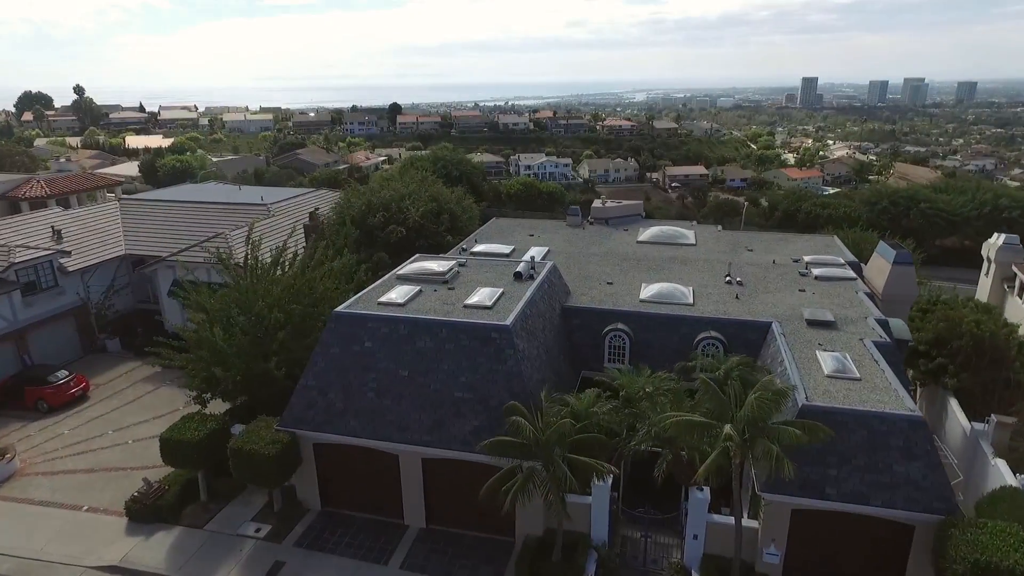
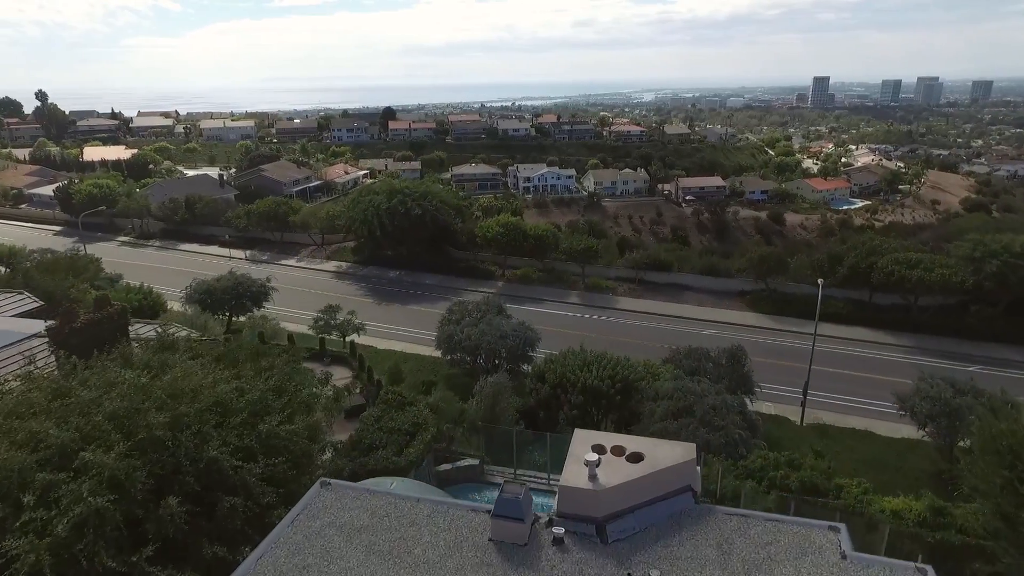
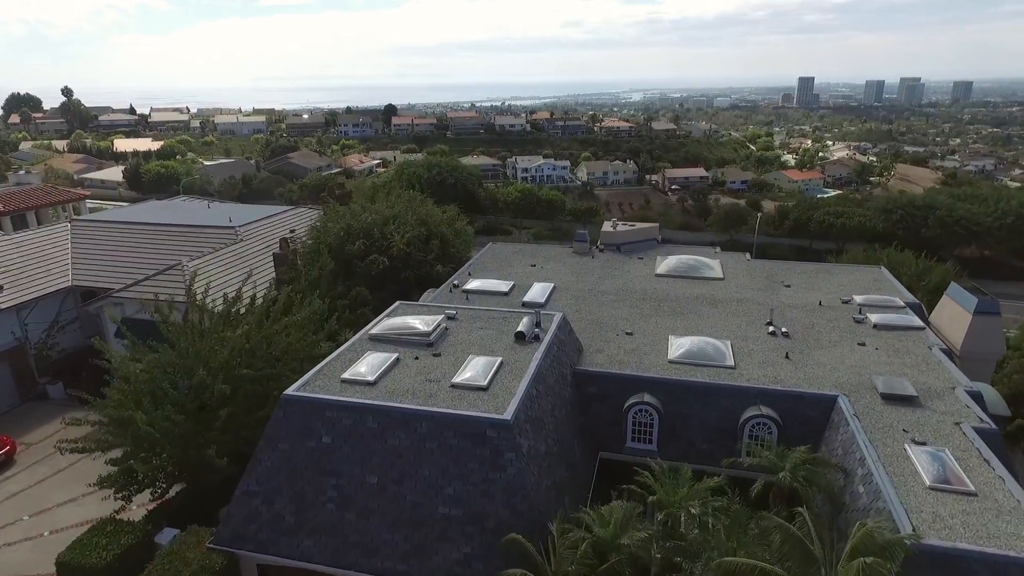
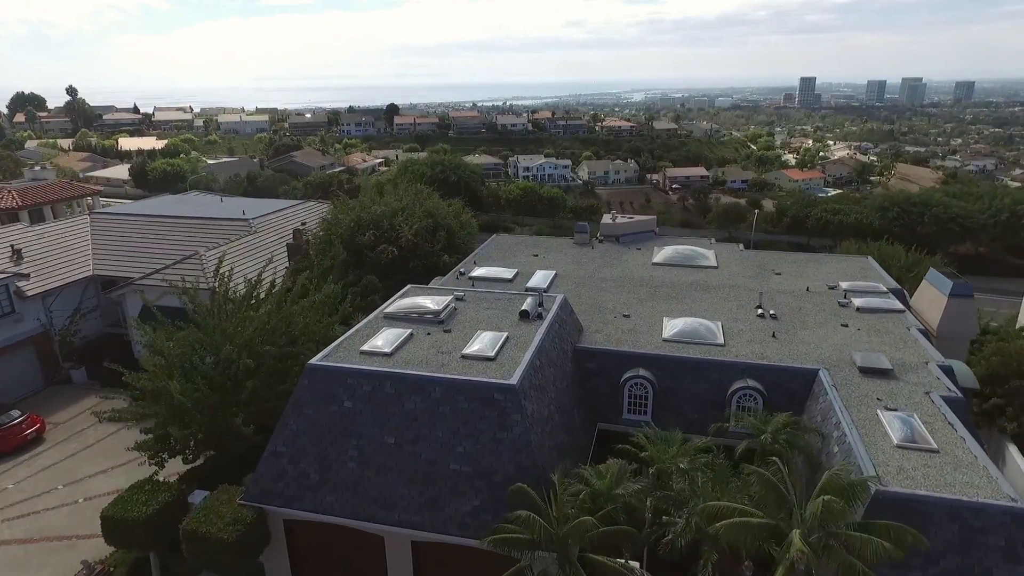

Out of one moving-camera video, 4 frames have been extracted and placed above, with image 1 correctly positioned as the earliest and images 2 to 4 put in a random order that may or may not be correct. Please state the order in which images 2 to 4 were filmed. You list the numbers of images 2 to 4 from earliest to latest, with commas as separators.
4, 3, 2
